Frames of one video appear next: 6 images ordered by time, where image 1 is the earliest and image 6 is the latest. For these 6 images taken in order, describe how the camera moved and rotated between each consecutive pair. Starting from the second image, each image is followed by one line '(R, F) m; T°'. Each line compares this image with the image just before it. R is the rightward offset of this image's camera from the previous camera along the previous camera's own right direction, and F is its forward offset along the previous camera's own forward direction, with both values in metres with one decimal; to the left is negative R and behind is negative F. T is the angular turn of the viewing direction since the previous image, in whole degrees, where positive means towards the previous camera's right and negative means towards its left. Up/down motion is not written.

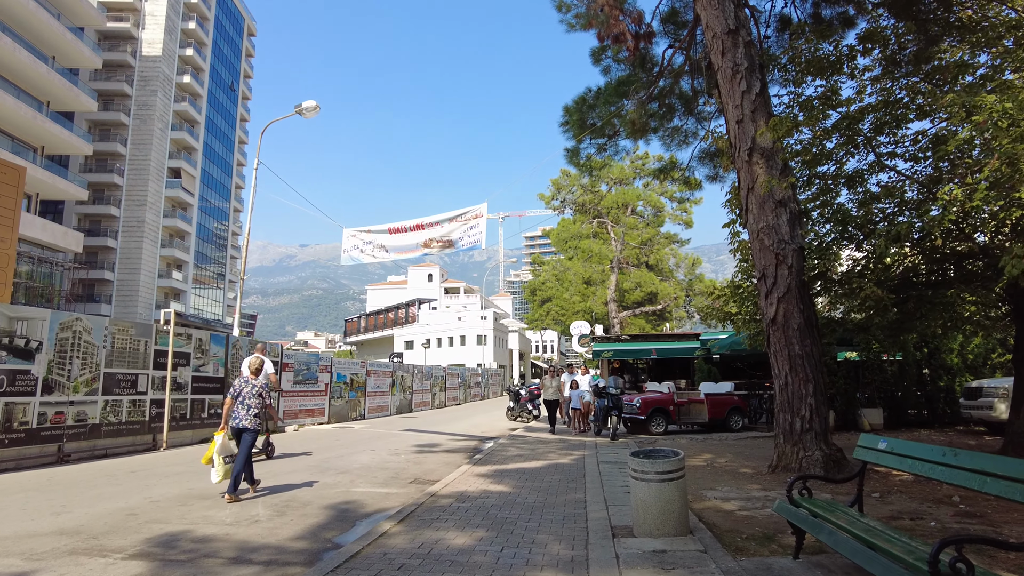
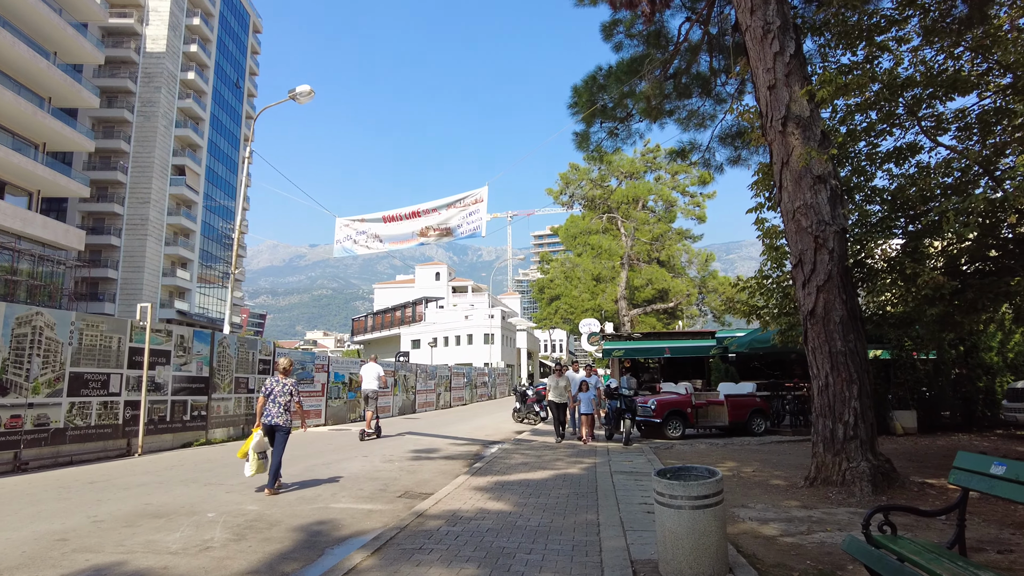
(+0.1, +1.0) m; -1°
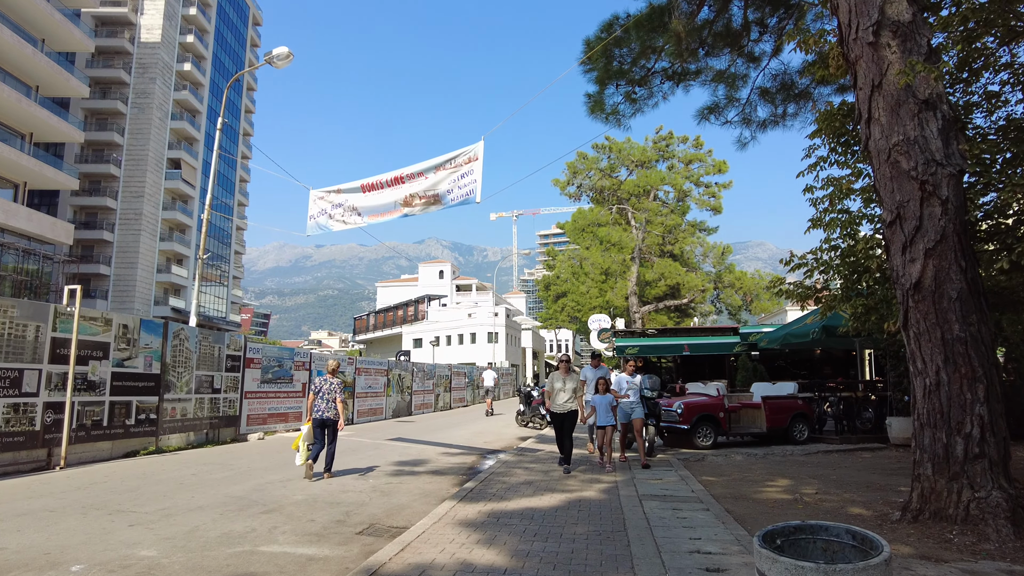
(+0.1, +2.0) m; 0°
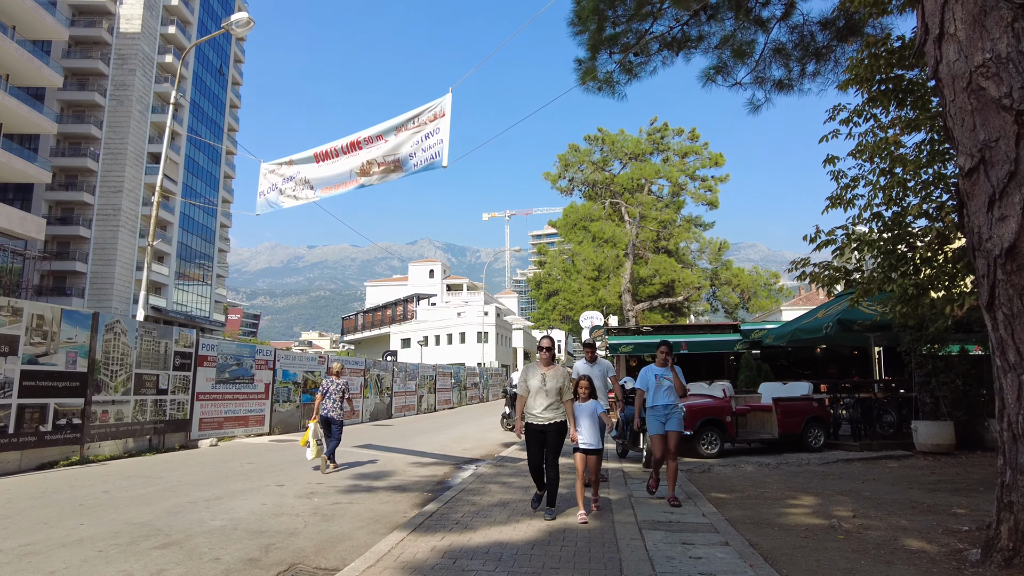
(+0.2, +1.4) m; +1°
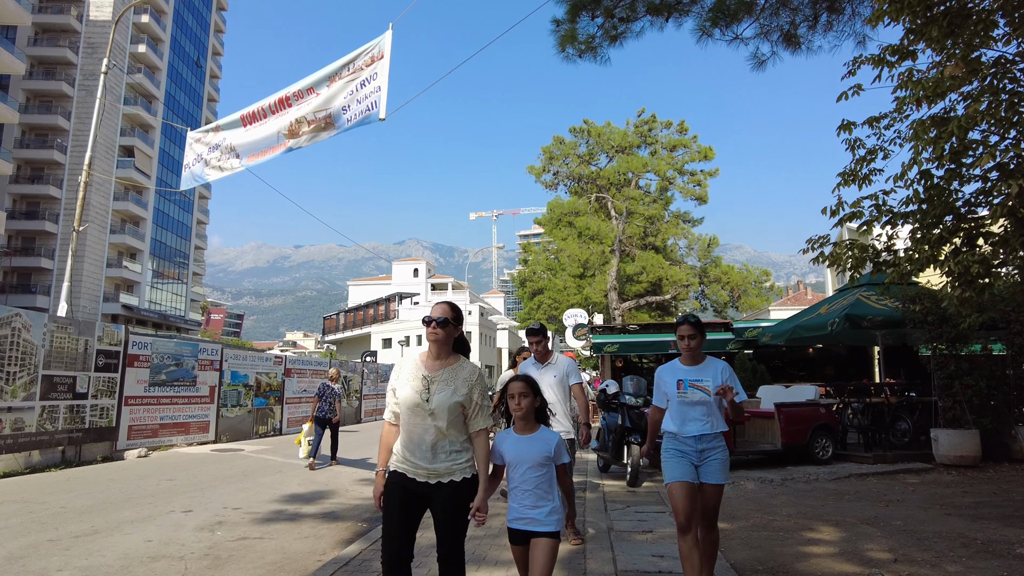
(+0.3, +1.4) m; +1°
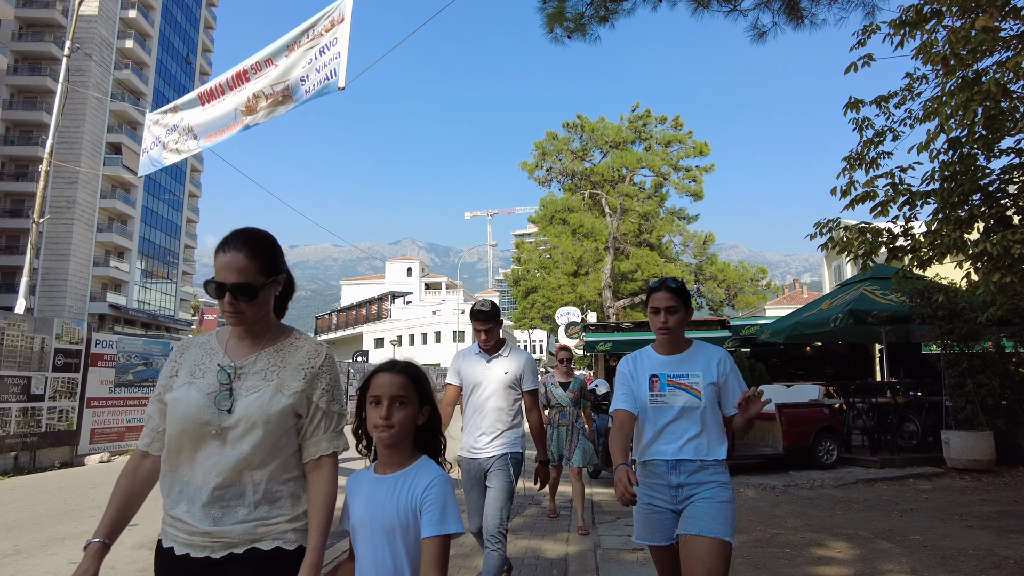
(+0.2, +0.6) m; 0°
